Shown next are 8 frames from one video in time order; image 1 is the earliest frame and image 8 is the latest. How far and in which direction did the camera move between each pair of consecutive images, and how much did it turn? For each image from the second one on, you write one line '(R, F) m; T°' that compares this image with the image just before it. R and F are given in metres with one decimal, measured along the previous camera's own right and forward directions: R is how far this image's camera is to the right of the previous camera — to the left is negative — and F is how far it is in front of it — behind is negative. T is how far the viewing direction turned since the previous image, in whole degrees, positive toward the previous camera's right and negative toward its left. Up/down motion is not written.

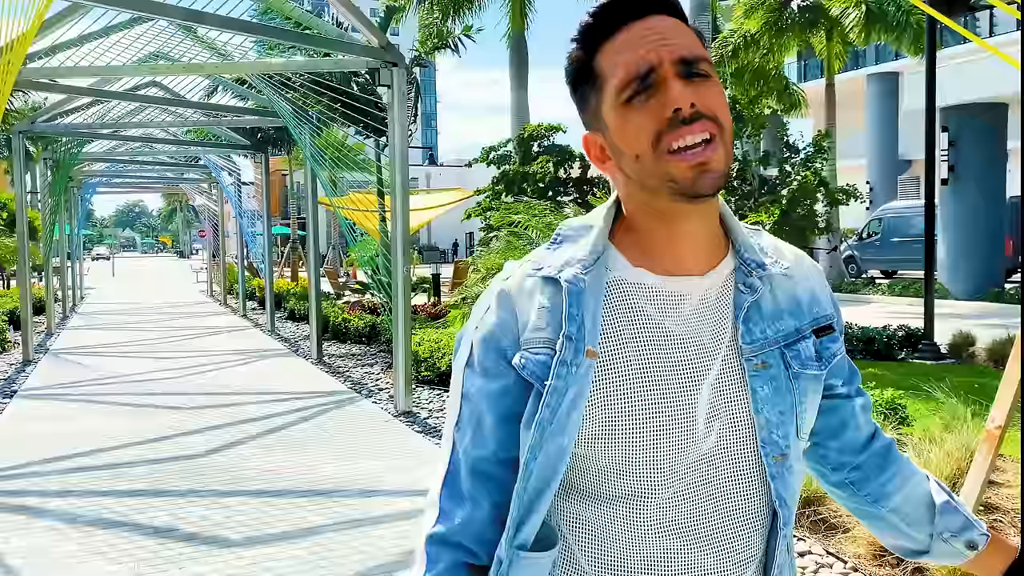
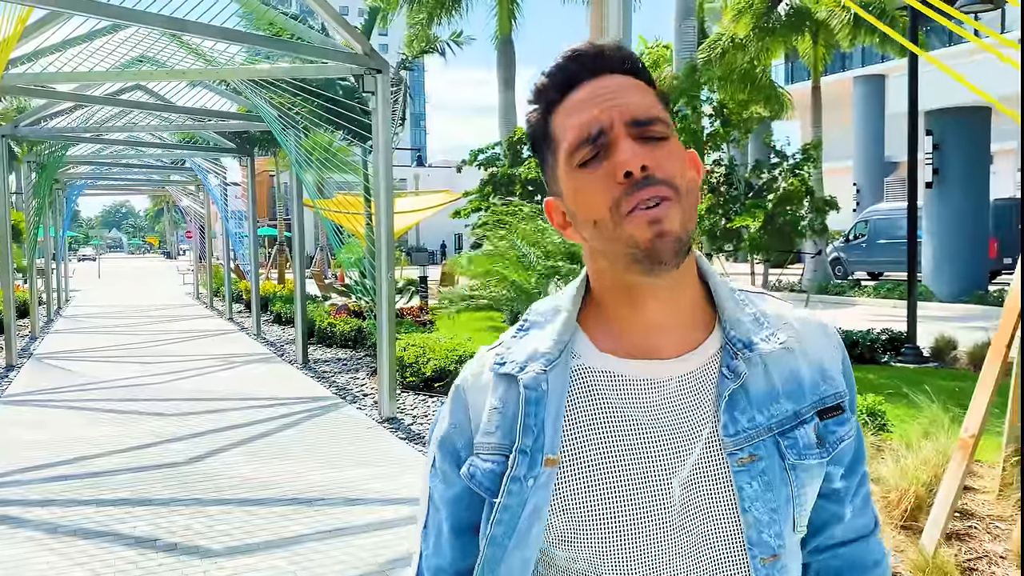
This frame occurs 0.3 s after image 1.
(0.0, 0.0) m; +1°
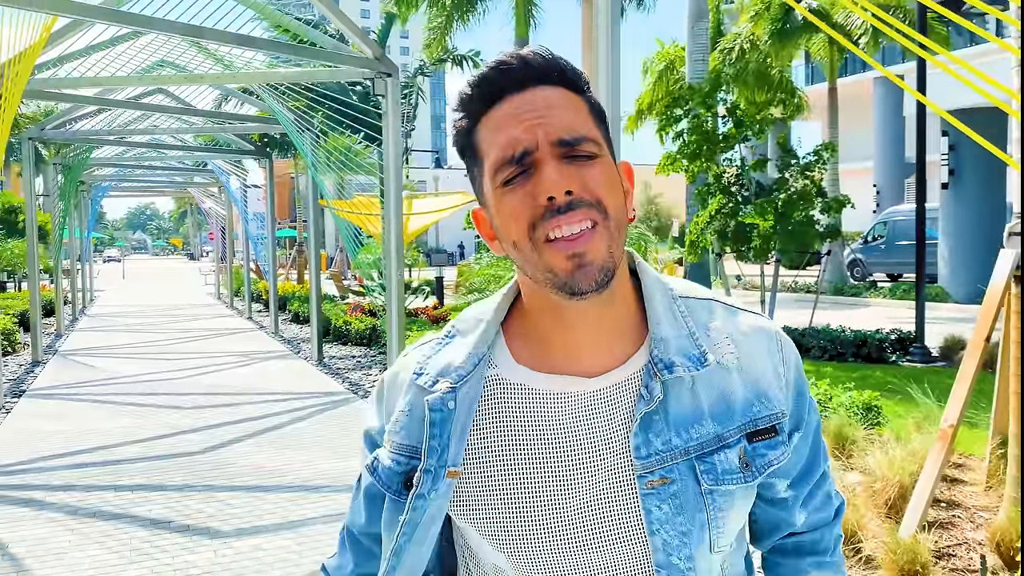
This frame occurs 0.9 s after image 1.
(+0.1, -0.2) m; -1°
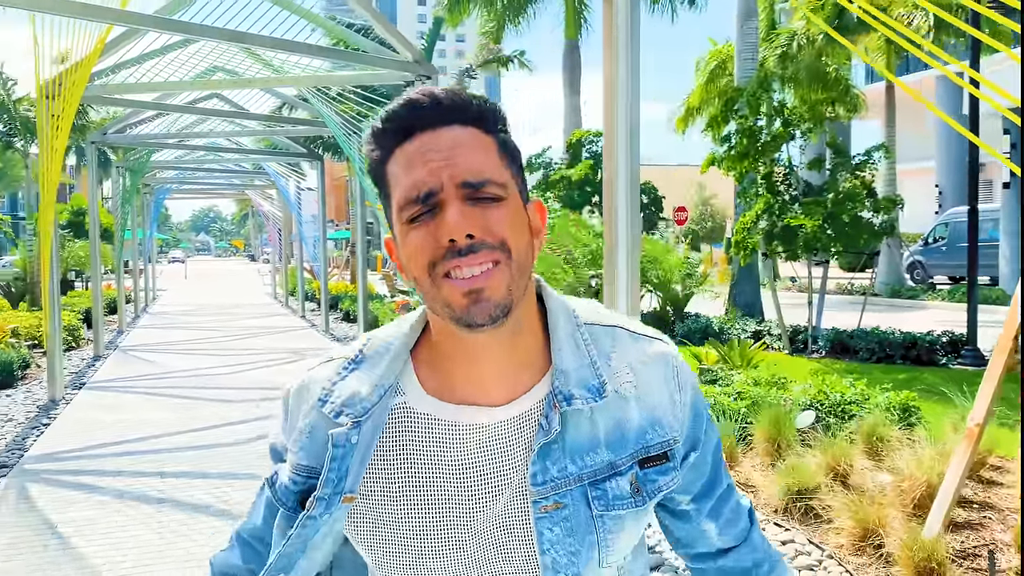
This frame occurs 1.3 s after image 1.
(+0.1, -0.1) m; -4°
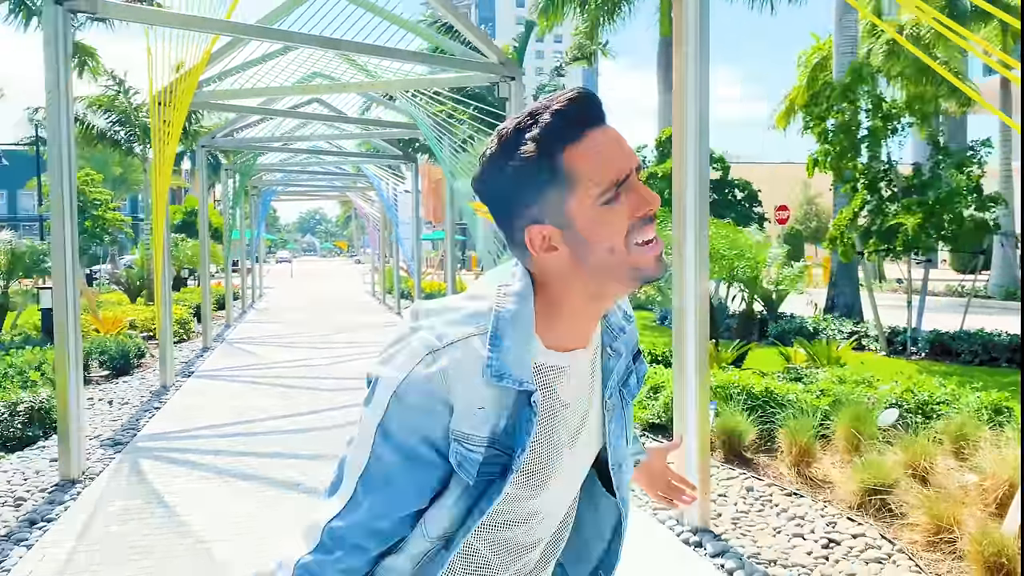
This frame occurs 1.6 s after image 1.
(+0.1, -0.1) m; -6°
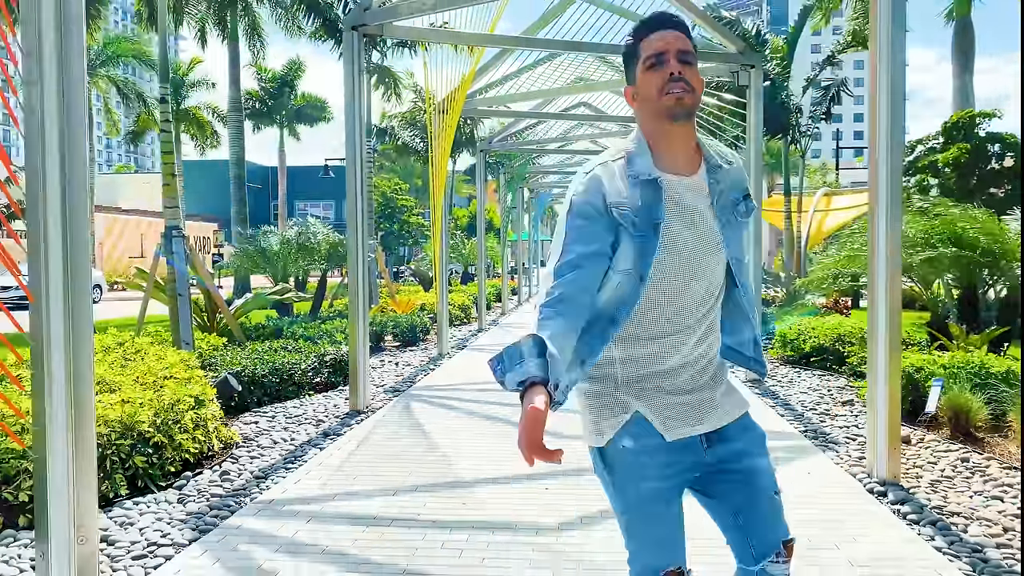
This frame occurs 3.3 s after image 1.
(+0.5, -0.5) m; -19°
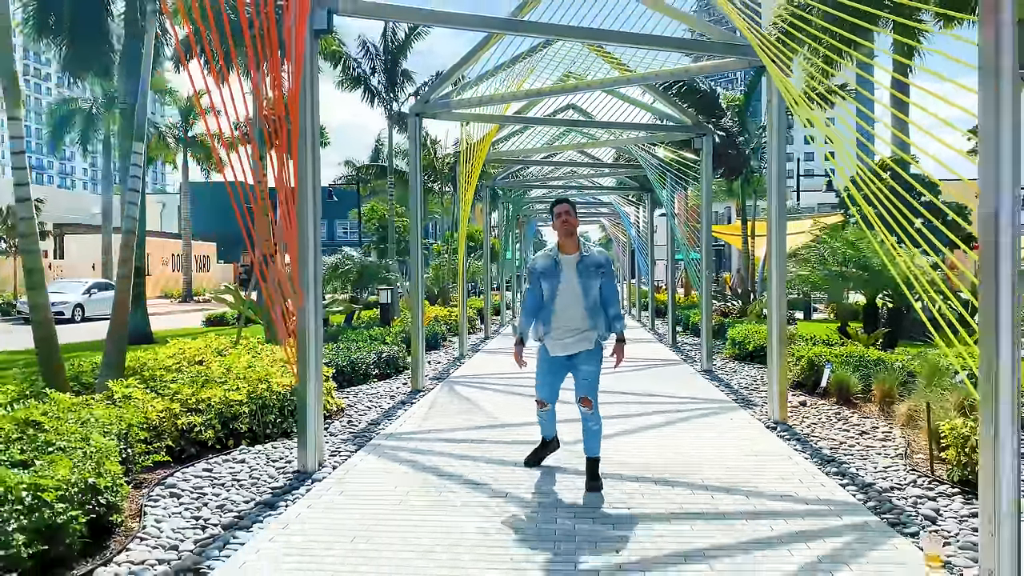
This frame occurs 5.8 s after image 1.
(-0.4, -2.3) m; +1°
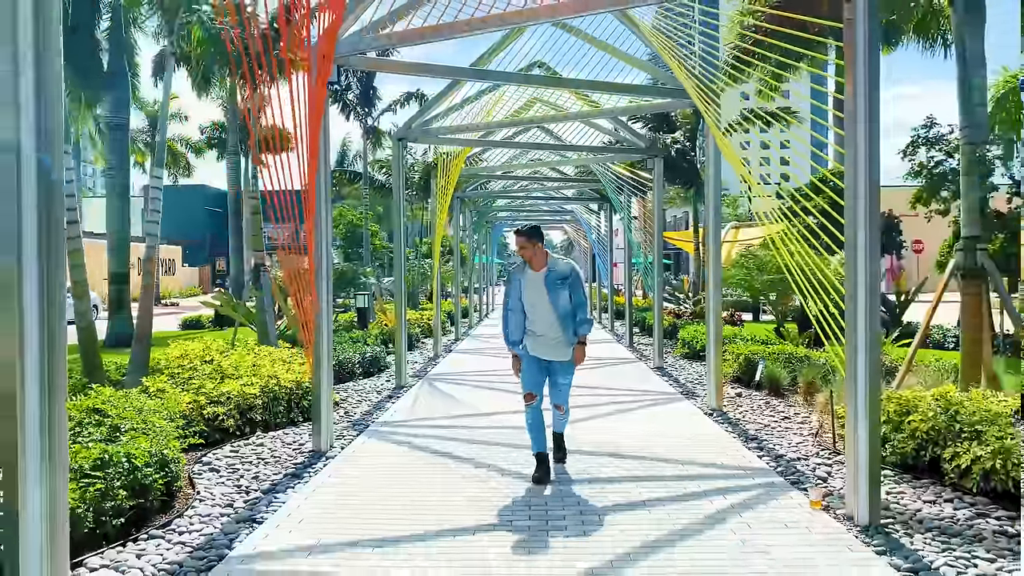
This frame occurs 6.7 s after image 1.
(-0.1, -1.0) m; +3°
